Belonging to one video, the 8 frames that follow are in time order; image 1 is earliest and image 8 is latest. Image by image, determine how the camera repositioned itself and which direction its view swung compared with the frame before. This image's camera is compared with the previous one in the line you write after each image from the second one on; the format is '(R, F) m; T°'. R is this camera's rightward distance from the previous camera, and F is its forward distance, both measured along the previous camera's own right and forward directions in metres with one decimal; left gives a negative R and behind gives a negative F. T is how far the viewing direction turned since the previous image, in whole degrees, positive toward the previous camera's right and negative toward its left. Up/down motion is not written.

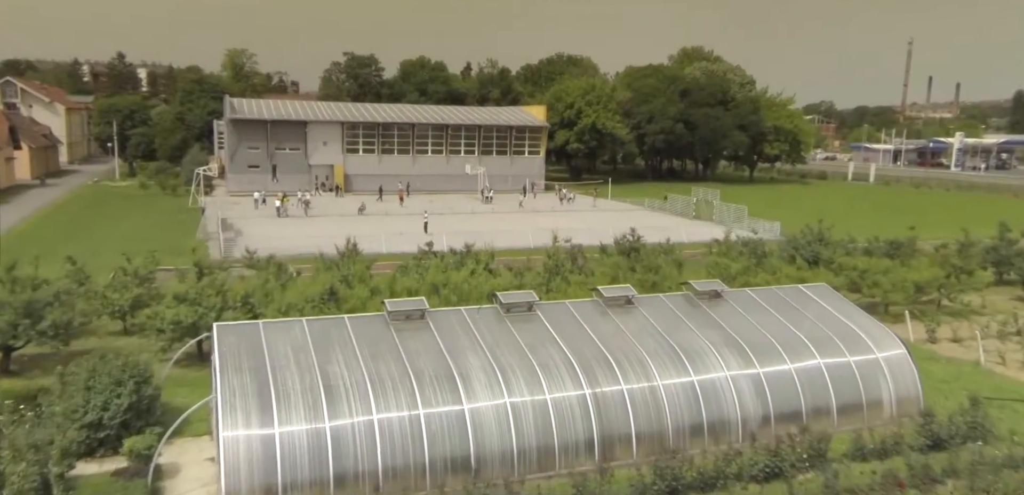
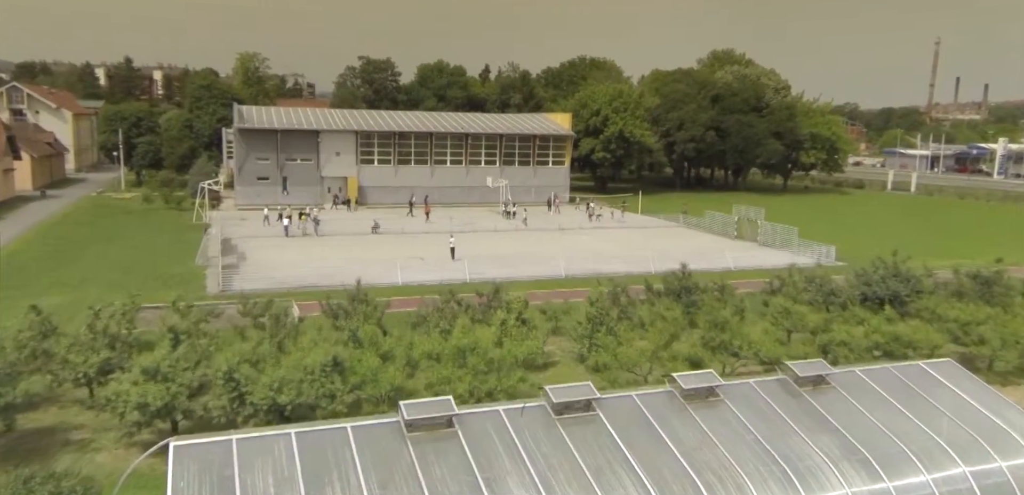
(-0.6, +3.4) m; -1°
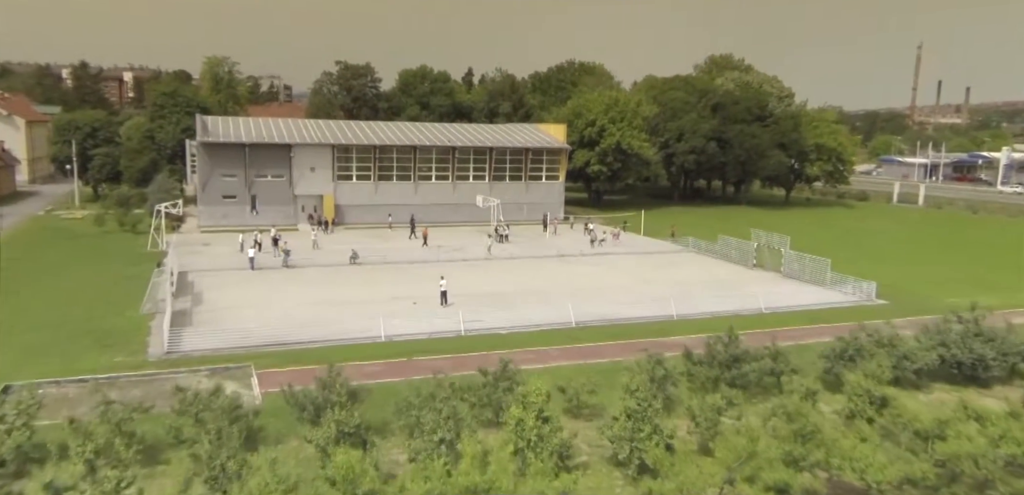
(-0.8, +4.6) m; +2°
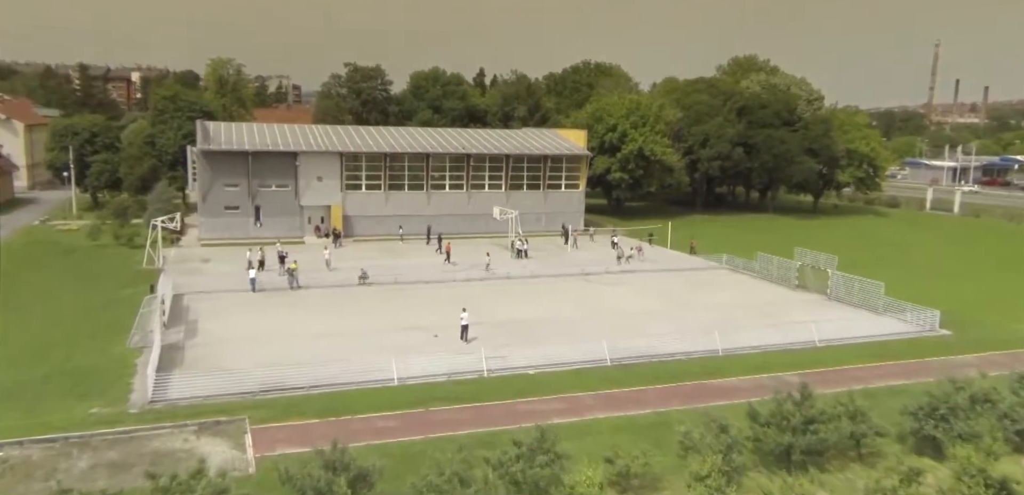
(-0.7, +2.9) m; -1°
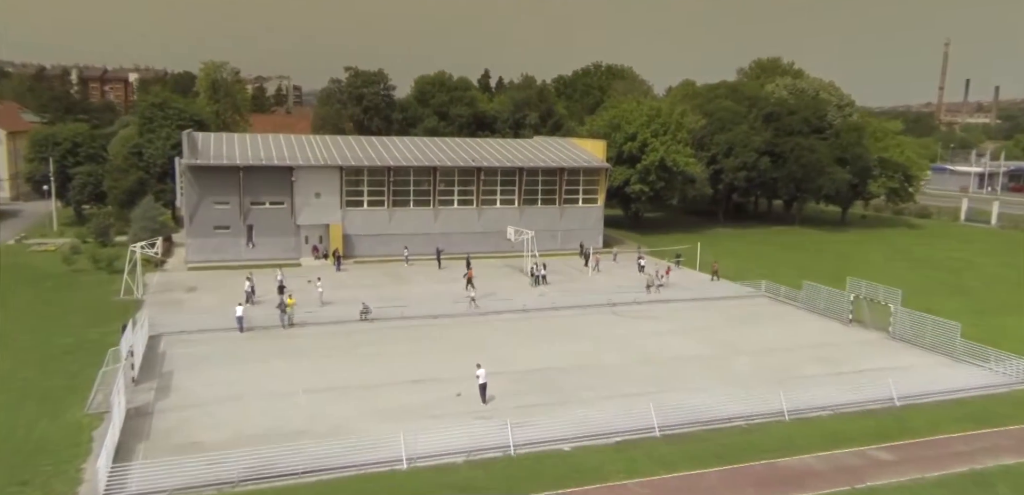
(-0.8, +3.9) m; 0°
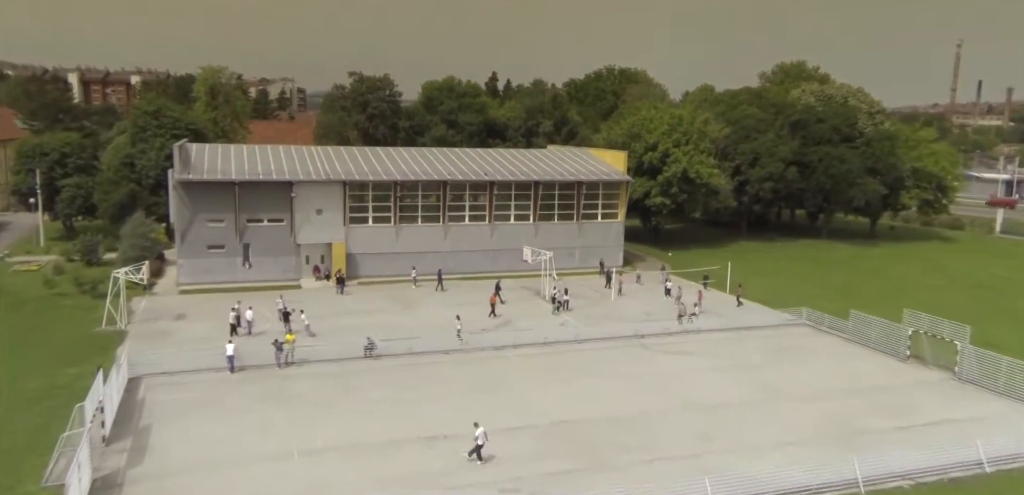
(-0.7, +3.1) m; 0°
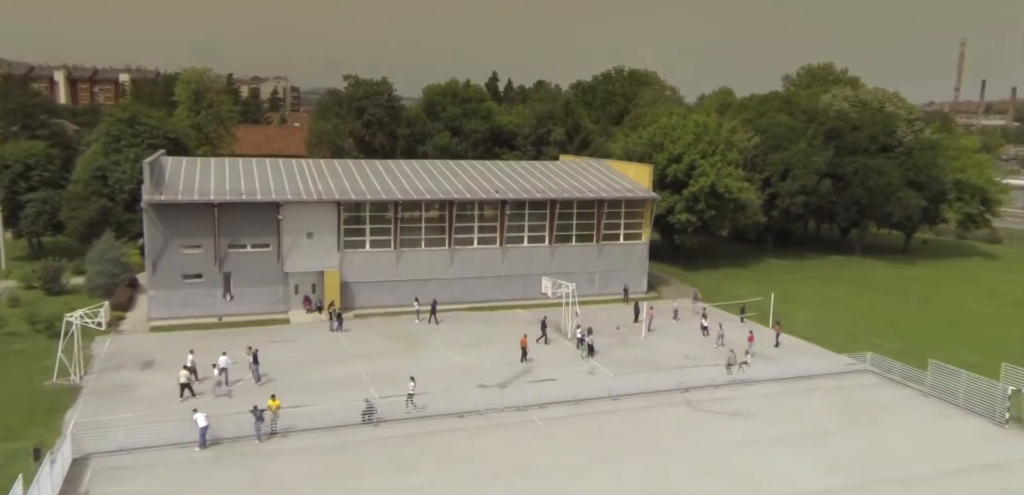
(-1.0, +4.6) m; 0°
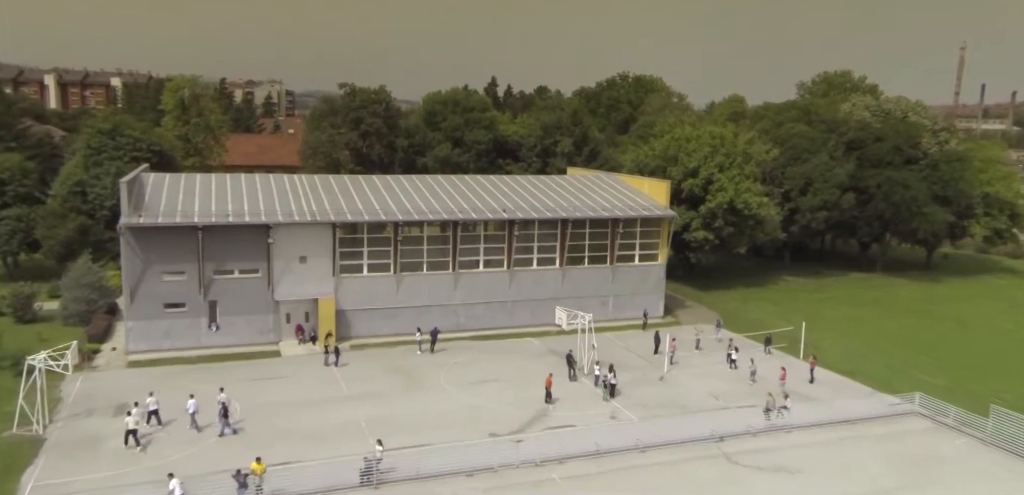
(-0.7, +2.8) m; 0°
